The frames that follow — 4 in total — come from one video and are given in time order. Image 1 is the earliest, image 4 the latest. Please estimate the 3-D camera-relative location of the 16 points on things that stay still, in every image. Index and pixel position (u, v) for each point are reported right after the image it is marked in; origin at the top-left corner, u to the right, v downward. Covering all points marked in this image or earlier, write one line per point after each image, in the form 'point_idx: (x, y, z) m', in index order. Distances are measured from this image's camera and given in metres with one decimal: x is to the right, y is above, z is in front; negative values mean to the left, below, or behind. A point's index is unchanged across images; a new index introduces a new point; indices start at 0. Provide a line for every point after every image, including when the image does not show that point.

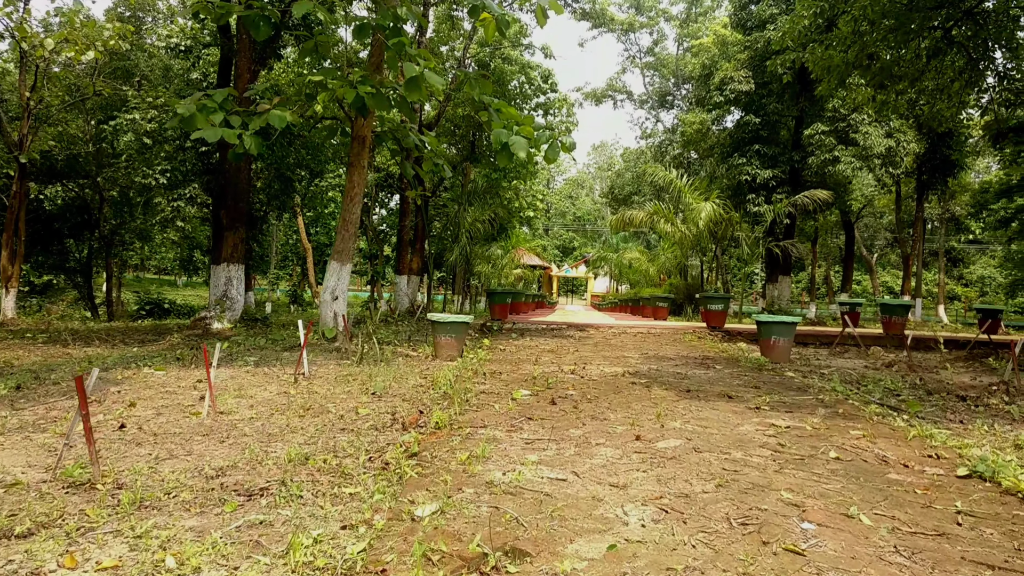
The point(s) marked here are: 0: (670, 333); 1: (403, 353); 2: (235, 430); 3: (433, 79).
0: (+1.6, -0.5, +8.0) m
1: (-0.9, -0.5, +6.2) m
2: (-1.2, -0.6, +3.4) m
3: (-0.5, +1.3, +5.2) m
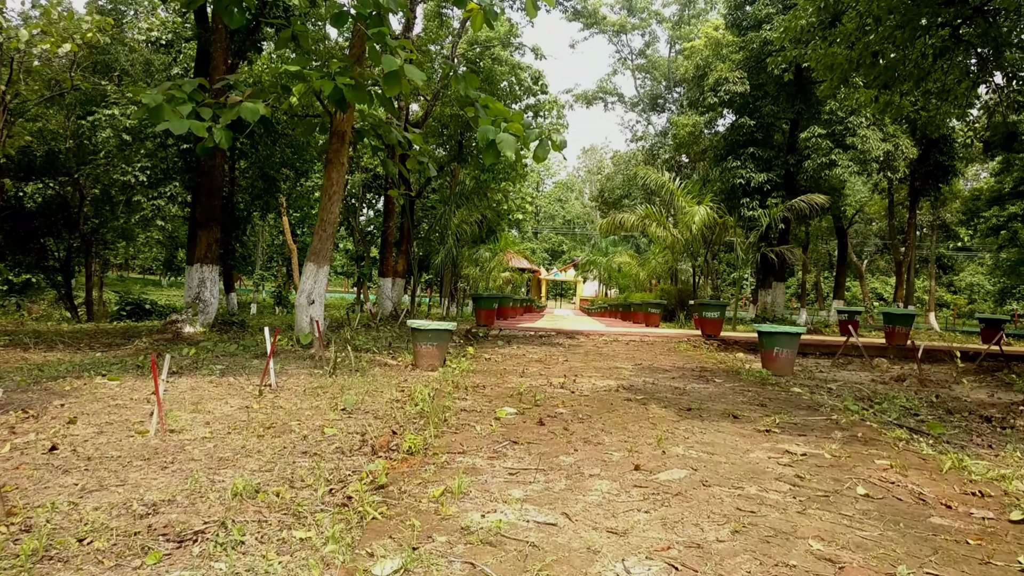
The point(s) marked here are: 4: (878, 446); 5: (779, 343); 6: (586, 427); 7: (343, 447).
0: (+1.4, -0.5, +7.6) m
1: (-1.0, -0.6, +5.9) m
2: (-1.2, -0.6, +3.0) m
3: (-0.6, +1.3, +4.9) m
4: (+1.4, -0.6, +3.0) m
5: (+1.8, -0.4, +5.3) m
6: (+0.3, -0.6, +3.3) m
7: (-0.7, -0.6, +3.1) m
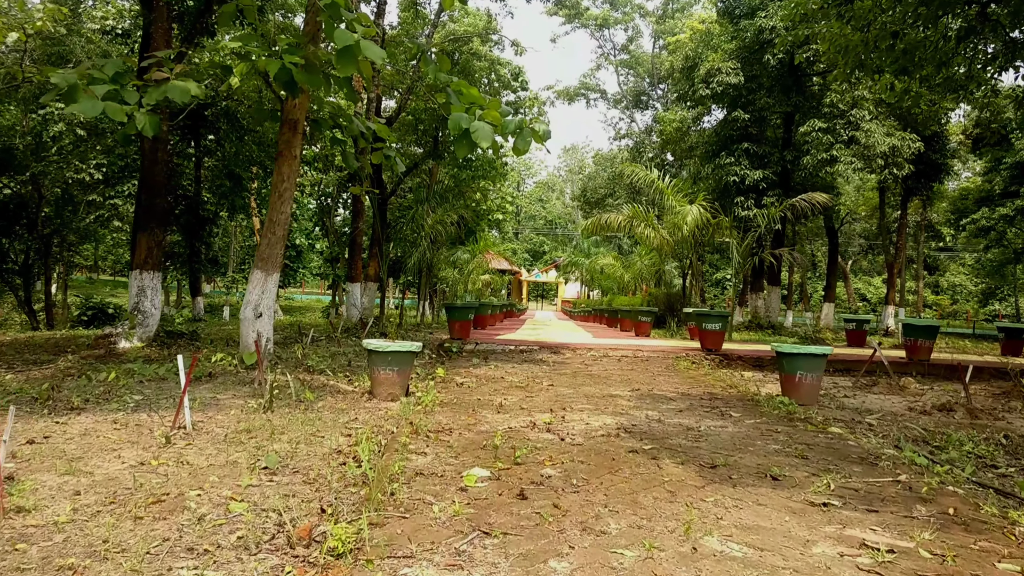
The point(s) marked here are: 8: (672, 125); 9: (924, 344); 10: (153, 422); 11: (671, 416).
0: (+1.3, -0.6, +6.8) m
1: (-1.1, -0.6, +5.0) m
2: (-1.3, -0.7, +2.1) m
3: (-0.7, +1.2, +4.0) m
4: (+1.3, -0.7, +2.2) m
5: (+1.6, -0.4, +4.5) m
6: (+0.2, -0.7, +2.4) m
7: (-0.7, -0.7, +2.2) m
8: (+3.0, +3.0, +14.7) m
9: (+3.4, -0.5, +6.6) m
10: (-1.7, -0.6, +3.8) m
11: (+0.8, -0.6, +4.0) m
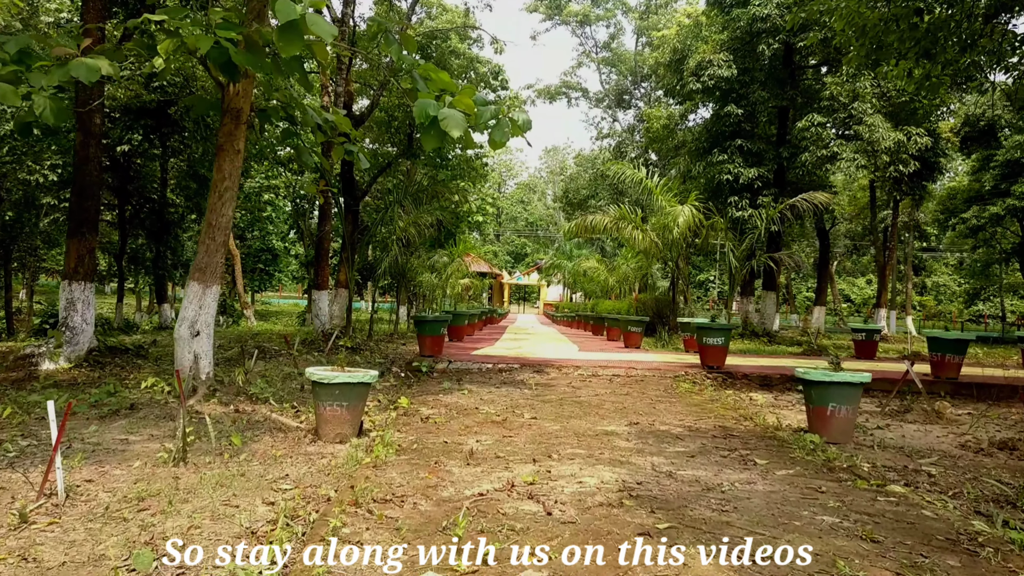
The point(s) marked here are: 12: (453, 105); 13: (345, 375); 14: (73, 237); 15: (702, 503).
0: (+1.1, -0.7, +6.0) m
1: (-1.2, -0.7, +4.2) m
2: (-1.4, -0.8, +1.3) m
3: (-0.8, +1.1, +3.2) m
4: (+1.2, -0.7, +1.4) m
5: (+1.5, -0.5, +3.8) m
6: (+0.1, -0.7, +1.6) m
7: (-0.8, -0.8, +1.4) m
8: (+2.6, +2.9, +14.0) m
9: (+3.2, -0.5, +5.9) m
10: (-1.8, -0.7, +3.0) m
11: (+0.7, -0.7, +3.2) m
12: (-0.3, +0.9, +3.9) m
13: (-0.8, -0.4, +3.7) m
14: (-3.8, +0.5, +7.0) m
15: (+0.6, -0.7, +2.7) m
